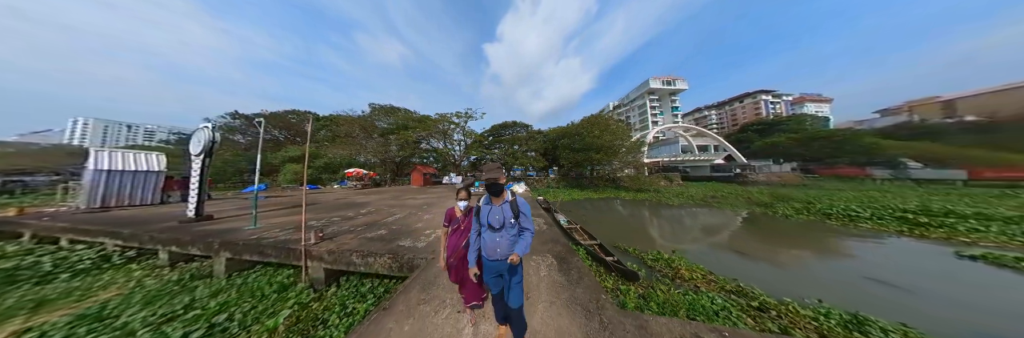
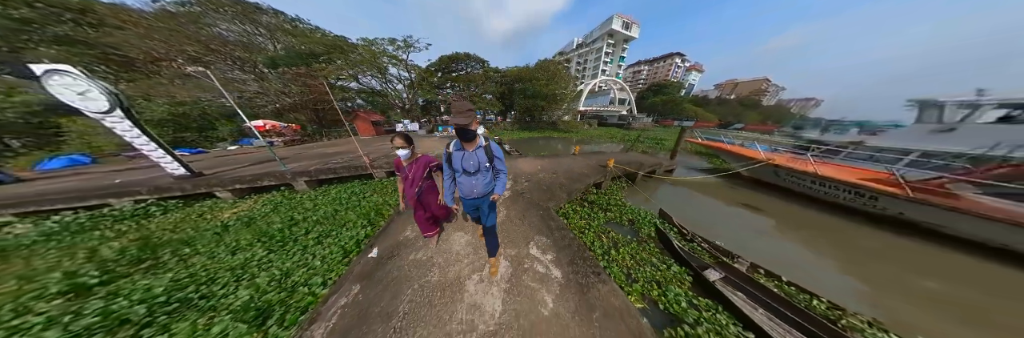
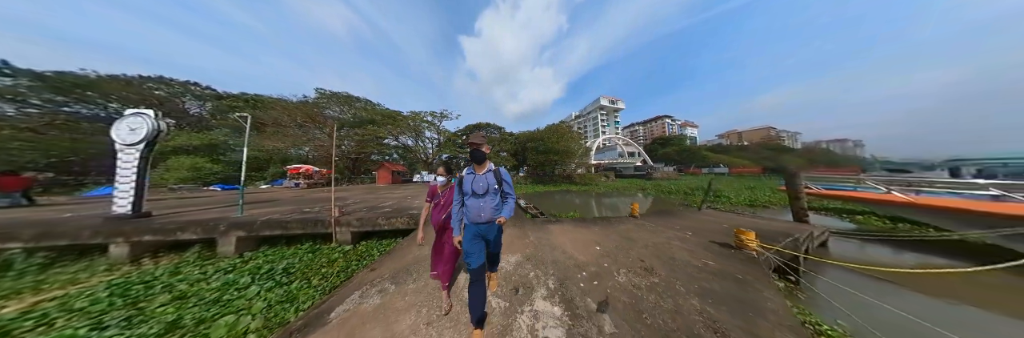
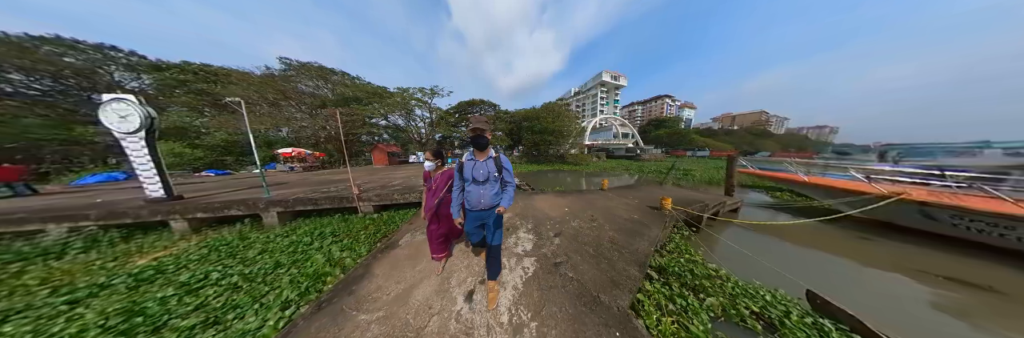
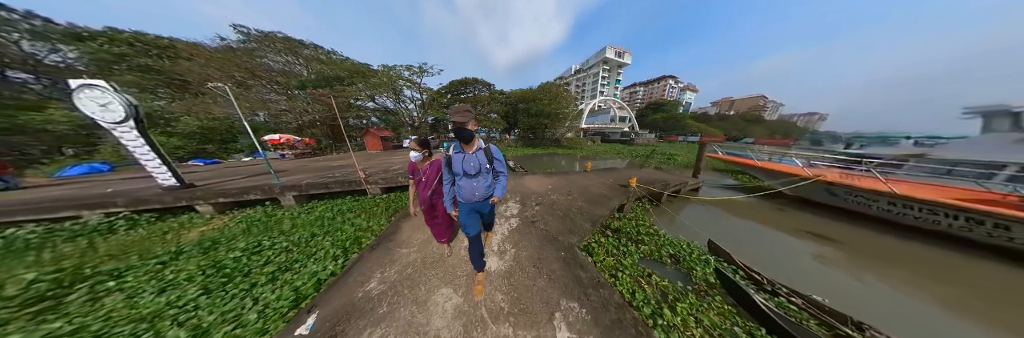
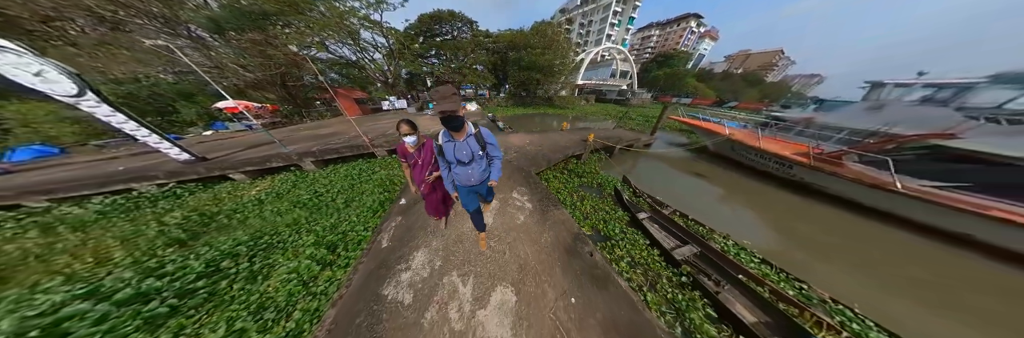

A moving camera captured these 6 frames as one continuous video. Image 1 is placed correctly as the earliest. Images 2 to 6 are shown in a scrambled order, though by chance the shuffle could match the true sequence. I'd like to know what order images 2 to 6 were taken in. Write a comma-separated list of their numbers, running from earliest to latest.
3, 4, 5, 2, 6
